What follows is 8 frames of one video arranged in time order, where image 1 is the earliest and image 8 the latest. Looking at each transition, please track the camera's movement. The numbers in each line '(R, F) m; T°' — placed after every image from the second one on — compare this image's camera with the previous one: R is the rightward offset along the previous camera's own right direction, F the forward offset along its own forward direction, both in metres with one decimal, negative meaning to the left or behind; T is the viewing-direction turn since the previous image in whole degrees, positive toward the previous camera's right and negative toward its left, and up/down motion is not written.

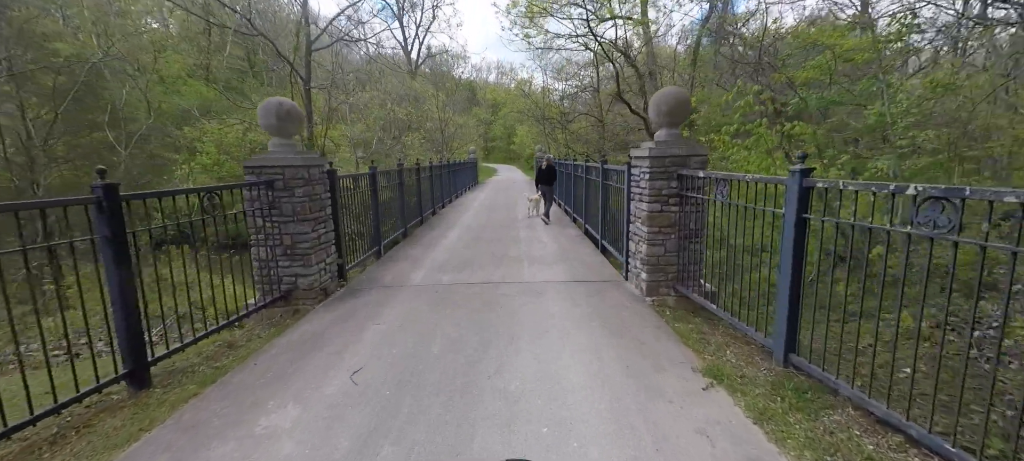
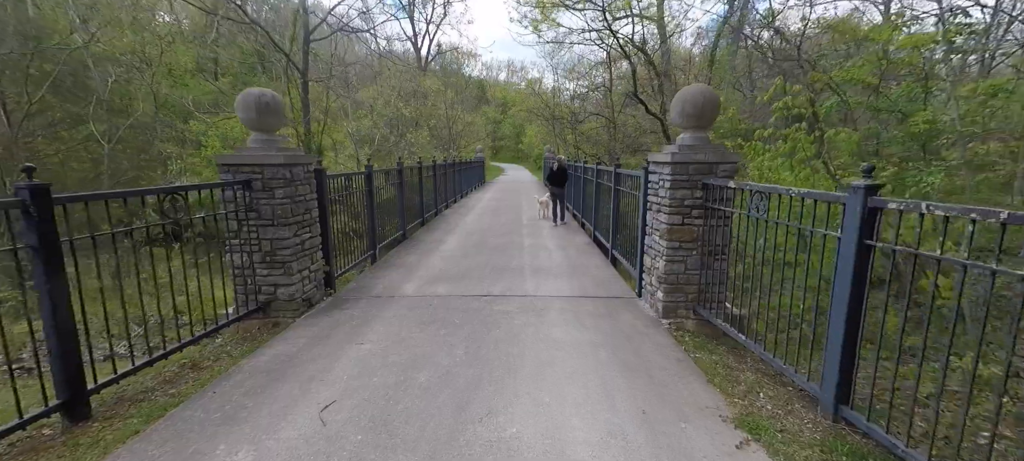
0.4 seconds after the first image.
(0.0, +0.4) m; -1°
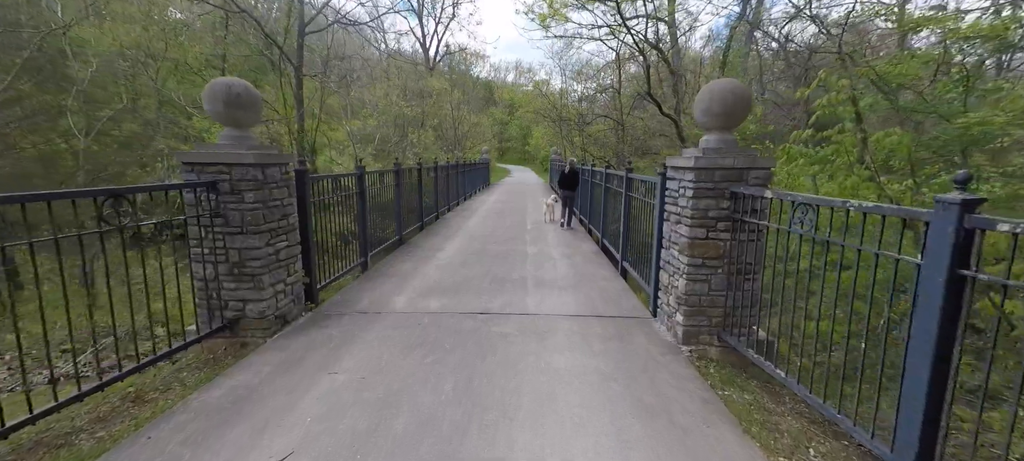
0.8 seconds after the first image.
(0.0, +0.4) m; -1°
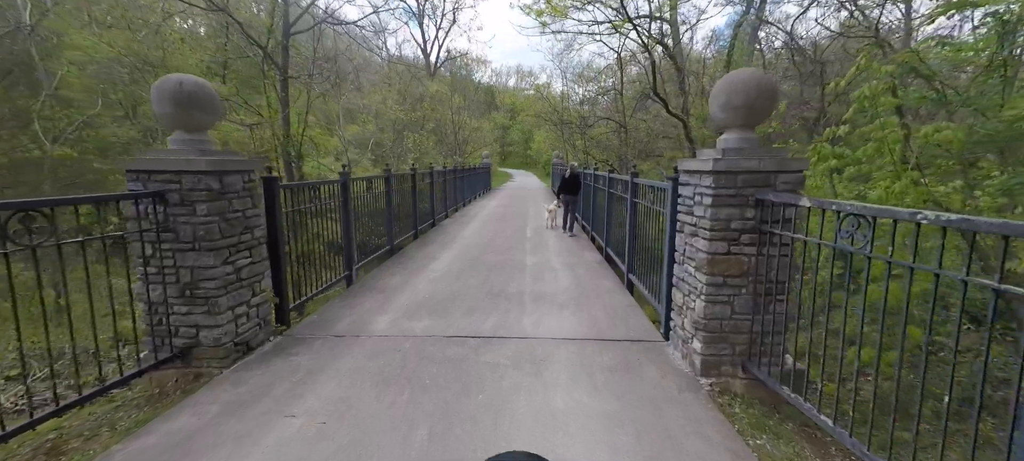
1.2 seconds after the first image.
(+0.1, +0.4) m; 0°
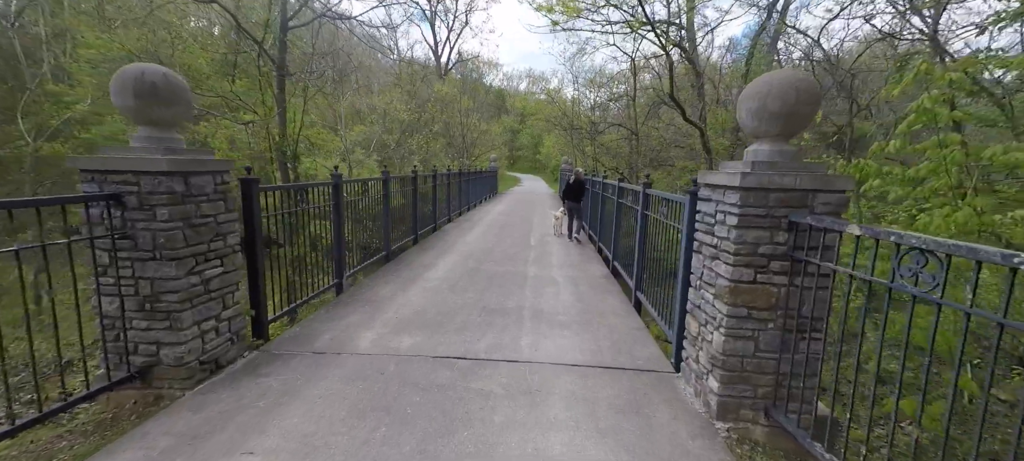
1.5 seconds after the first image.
(0.0, +0.3) m; -1°
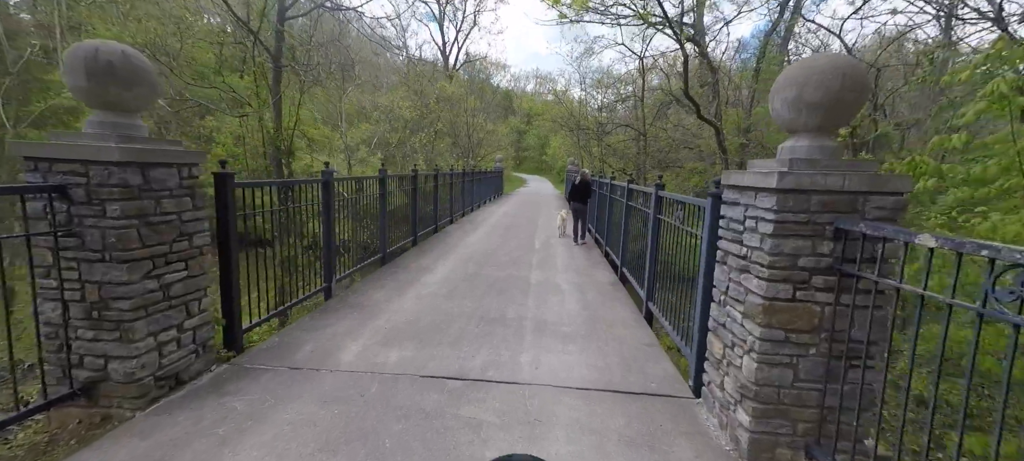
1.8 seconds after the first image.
(0.0, +0.3) m; -1°
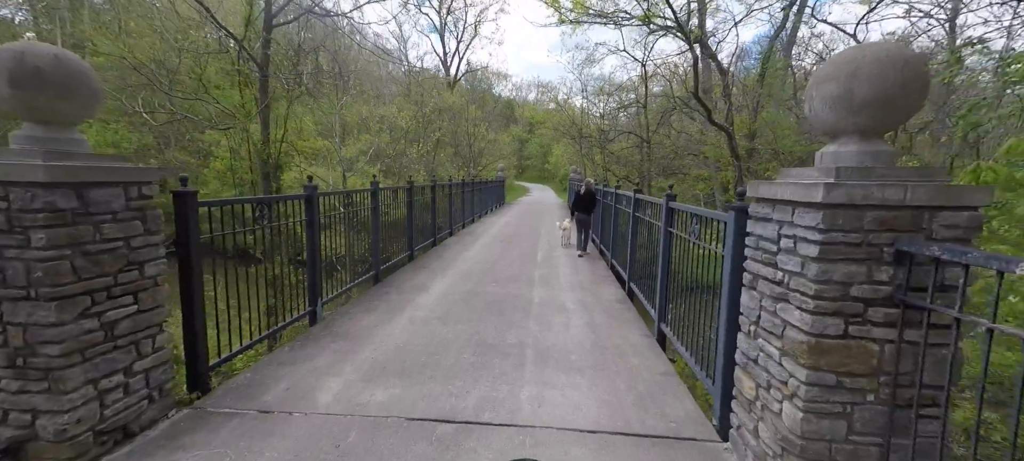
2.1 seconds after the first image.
(0.0, +0.3) m; 0°
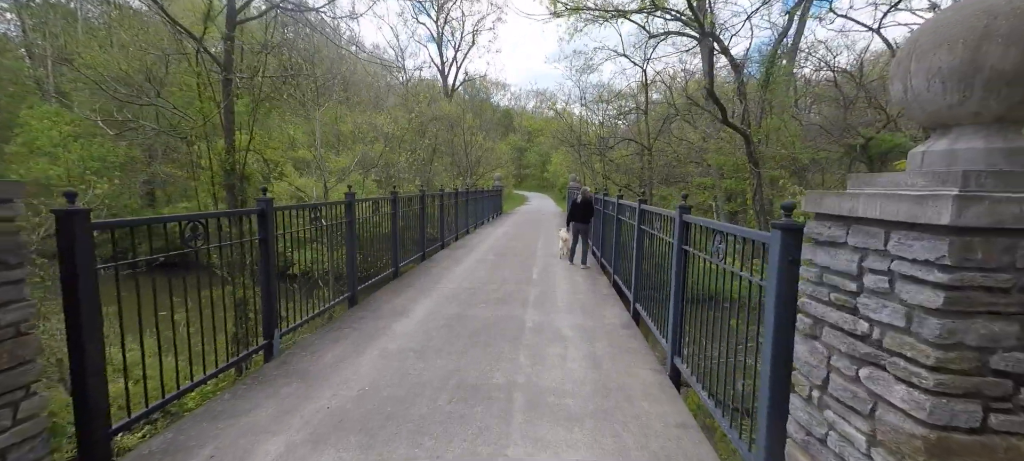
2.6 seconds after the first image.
(+0.1, +0.5) m; 0°
